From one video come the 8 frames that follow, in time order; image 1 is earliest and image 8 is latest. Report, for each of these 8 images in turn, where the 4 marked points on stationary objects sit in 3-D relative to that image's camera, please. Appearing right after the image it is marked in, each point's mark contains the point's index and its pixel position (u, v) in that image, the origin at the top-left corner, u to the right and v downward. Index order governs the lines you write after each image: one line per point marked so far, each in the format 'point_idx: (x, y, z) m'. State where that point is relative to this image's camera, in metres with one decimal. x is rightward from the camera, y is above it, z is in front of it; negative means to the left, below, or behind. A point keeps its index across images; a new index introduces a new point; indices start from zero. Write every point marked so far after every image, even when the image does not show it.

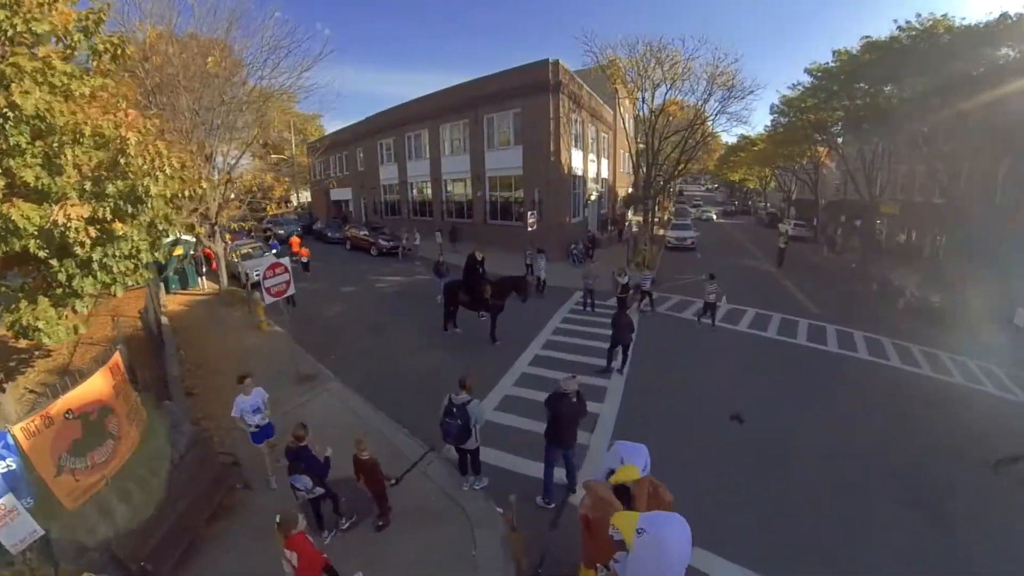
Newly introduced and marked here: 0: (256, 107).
0: (-7.5, +5.2, +14.3) m
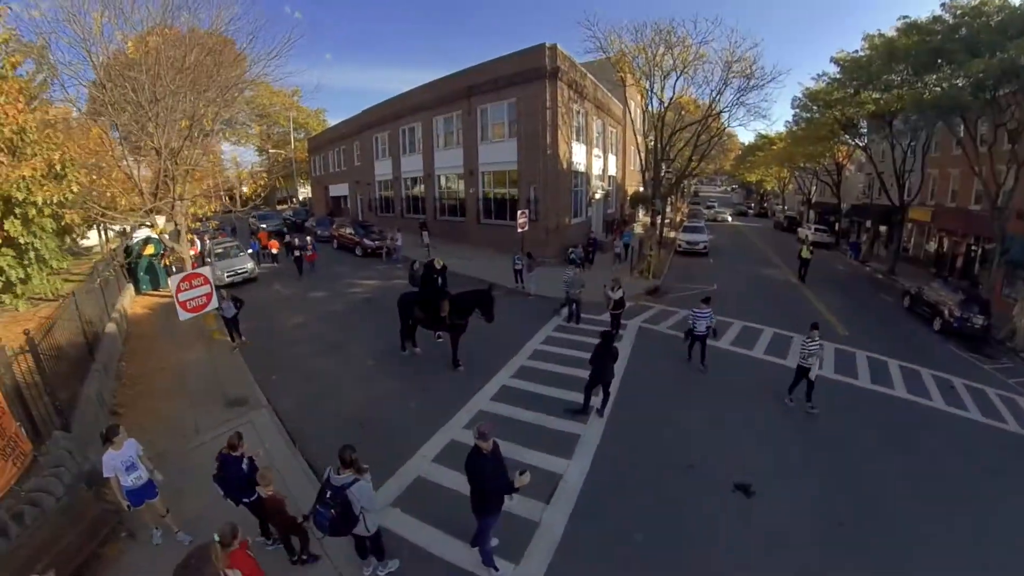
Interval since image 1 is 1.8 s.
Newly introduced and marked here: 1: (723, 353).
0: (-7.8, +5.1, +13.2) m
1: (+4.9, -1.6, +11.6) m
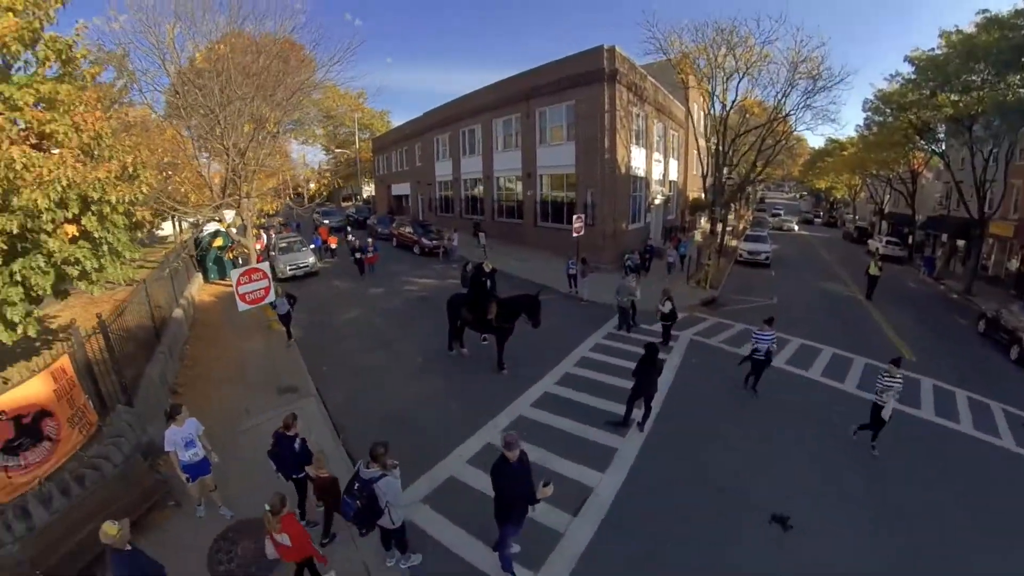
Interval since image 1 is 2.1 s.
0: (-6.4, +5.3, +14.1) m
1: (+5.7, -1.9, +10.9) m
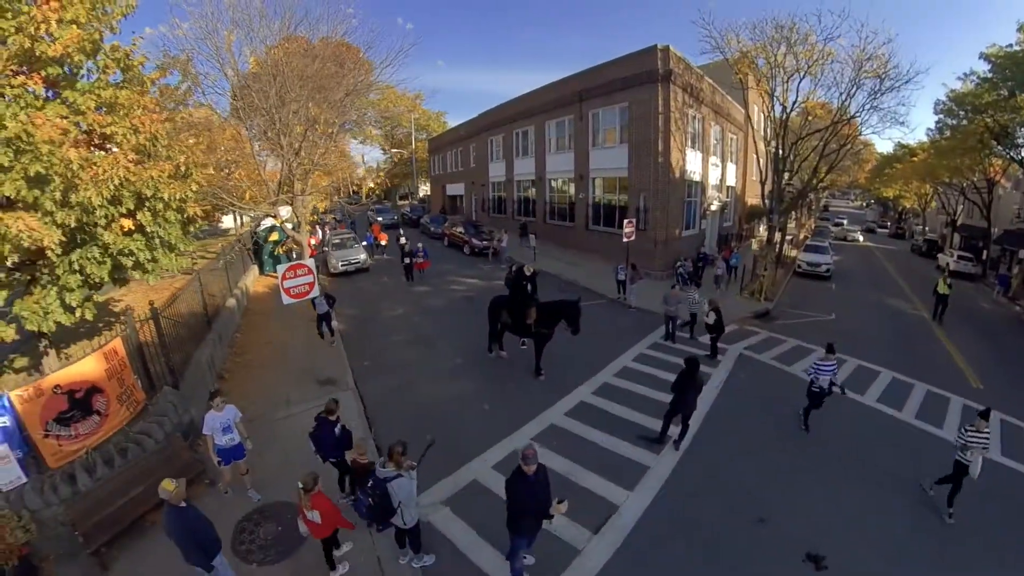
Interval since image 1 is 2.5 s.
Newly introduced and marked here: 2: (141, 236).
0: (-5.1, +5.5, +14.7) m
1: (+6.3, -2.2, +10.2) m
2: (-5.6, +0.7, +7.5) m
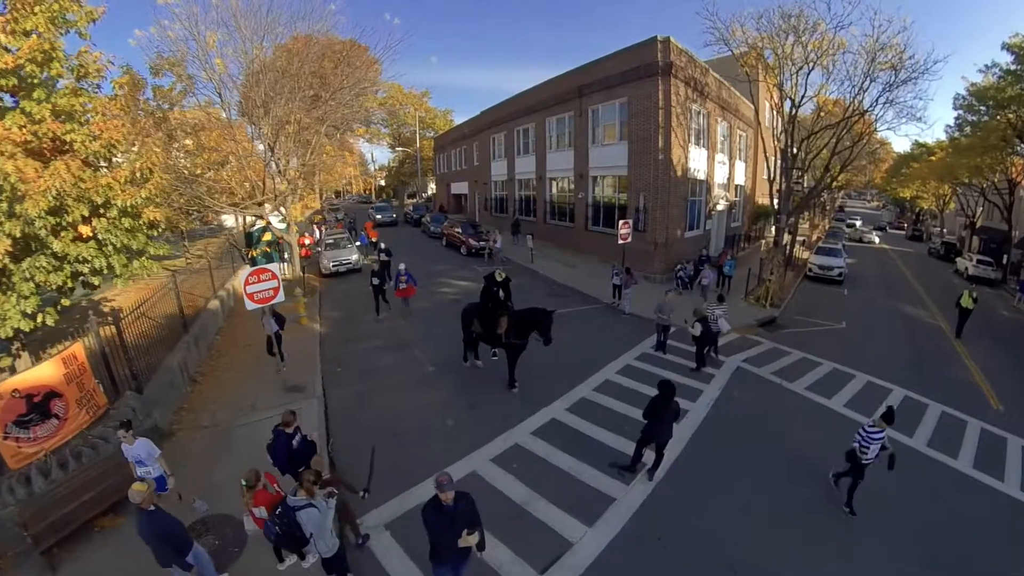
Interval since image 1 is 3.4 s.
0: (-5.2, +5.4, +14.3) m
1: (+5.9, -2.3, +9.5) m
2: (-6.0, +0.6, +7.1) m
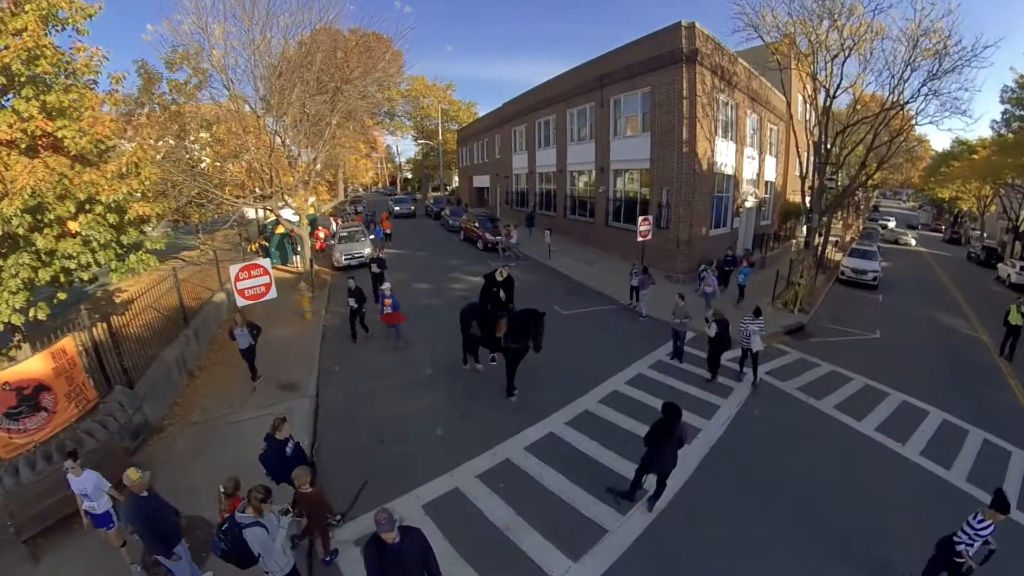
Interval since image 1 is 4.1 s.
0: (-4.8, +5.6, +14.1) m
1: (+5.8, -2.5, +8.8) m
2: (-6.2, +0.7, +7.1) m
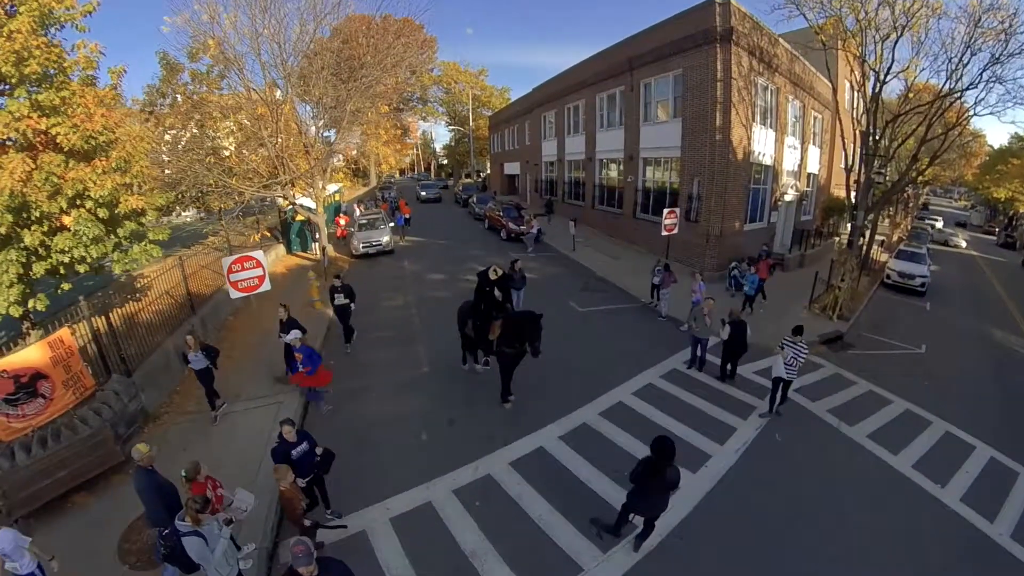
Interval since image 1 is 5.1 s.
0: (-4.3, +5.9, +13.9) m
1: (+5.6, -2.7, +7.9) m
2: (-6.4, +0.8, +7.2) m
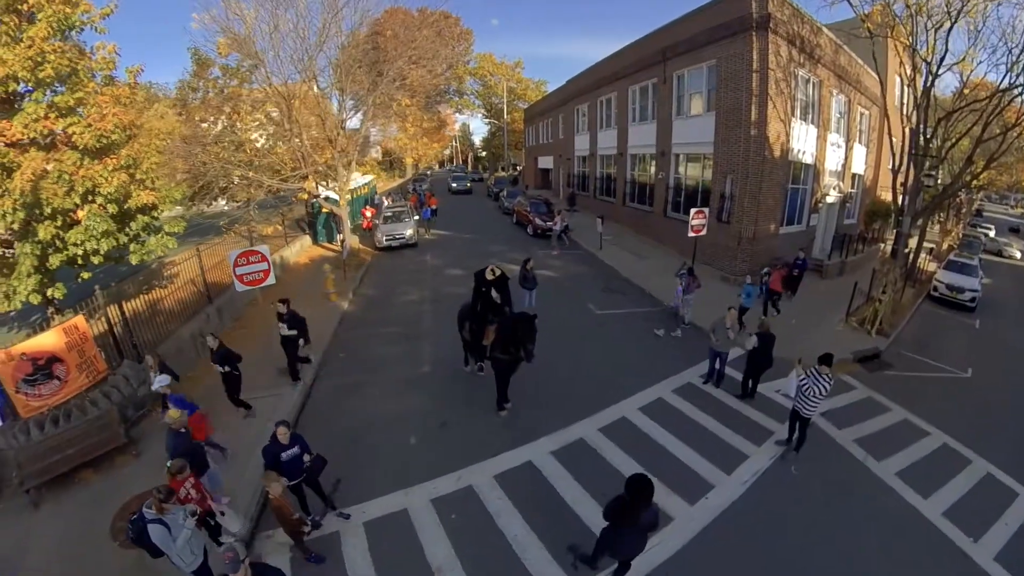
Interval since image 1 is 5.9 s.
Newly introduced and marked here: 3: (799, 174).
0: (-3.7, +6.1, +14.0) m
1: (+5.4, -2.9, +7.3) m
2: (-6.5, +1.0, +7.5) m
3: (+9.5, +3.8, +16.3) m
